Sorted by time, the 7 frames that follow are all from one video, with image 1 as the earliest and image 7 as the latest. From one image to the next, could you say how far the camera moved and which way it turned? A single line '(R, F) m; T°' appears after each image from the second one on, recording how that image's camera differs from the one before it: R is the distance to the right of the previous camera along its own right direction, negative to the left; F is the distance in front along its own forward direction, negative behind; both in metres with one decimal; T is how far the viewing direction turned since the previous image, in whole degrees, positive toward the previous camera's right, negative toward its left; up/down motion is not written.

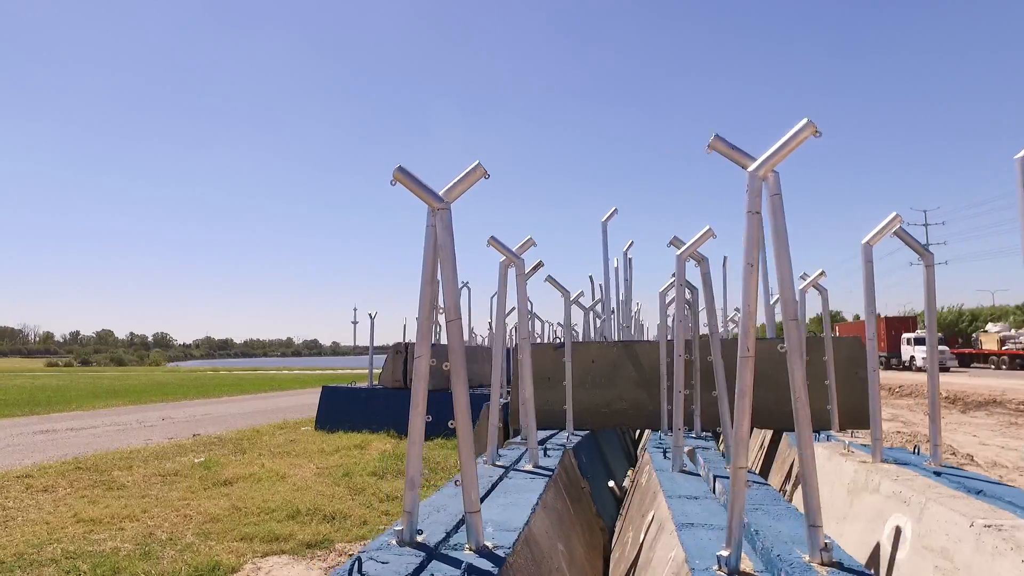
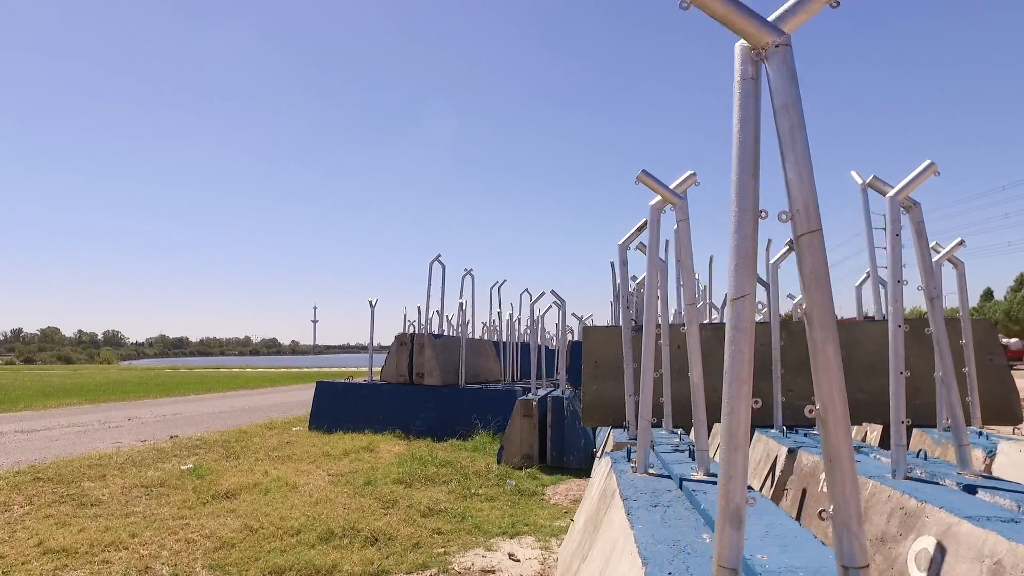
(-1.2, +1.3) m; +3°
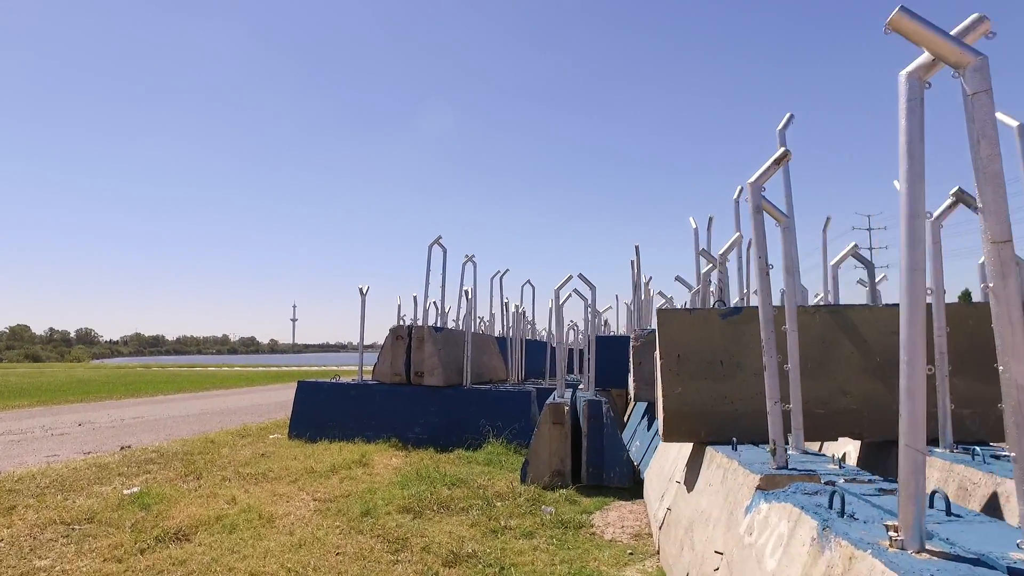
(-0.6, +1.7) m; +2°
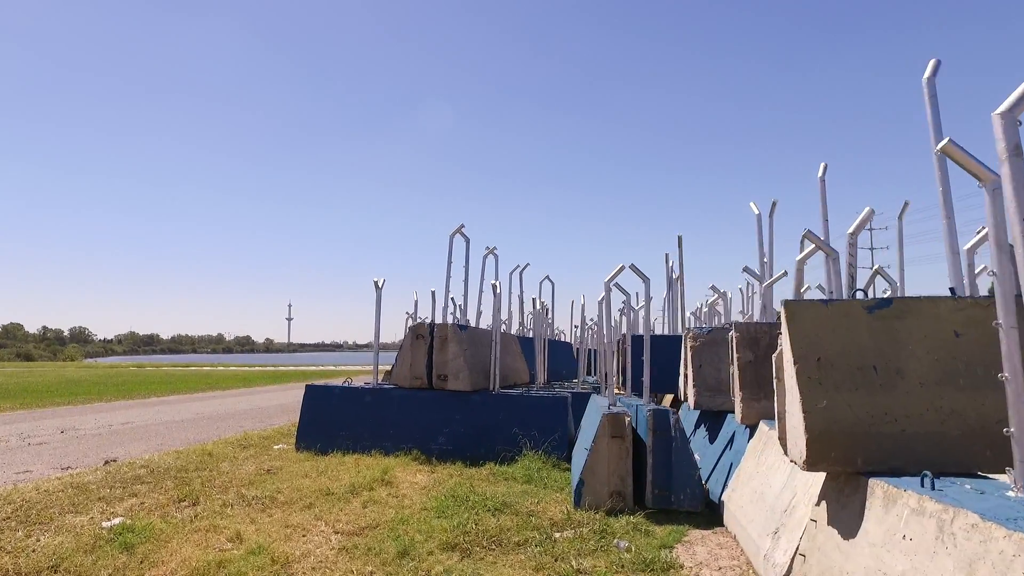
(-0.6, +1.1) m; 0°
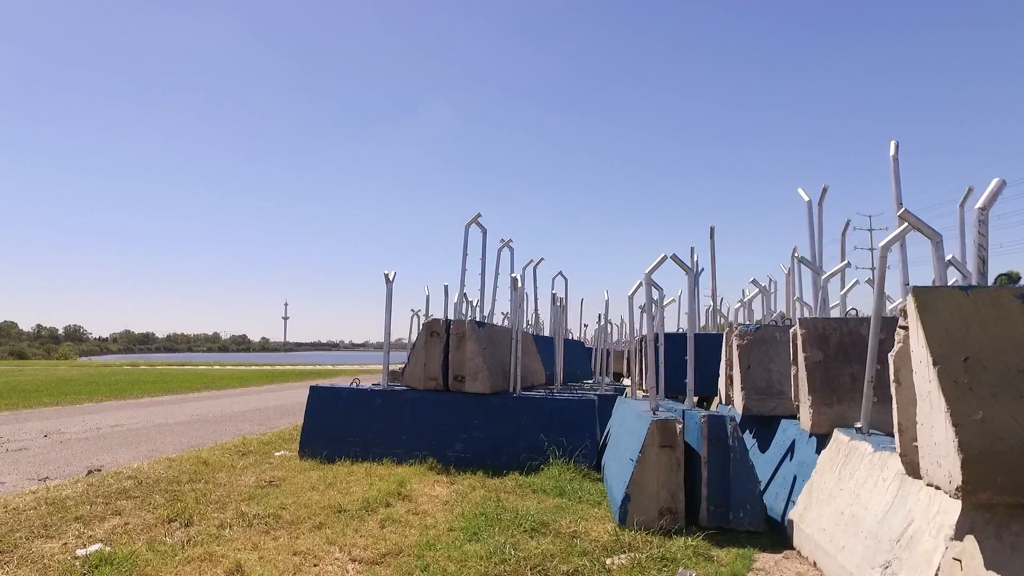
(-0.4, +0.8) m; 0°
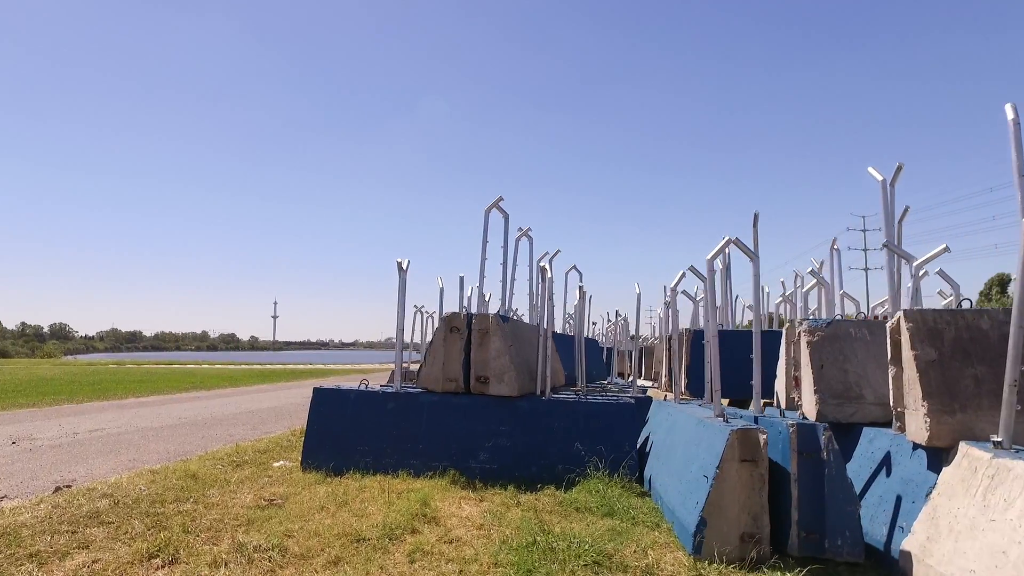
(-0.5, +1.0) m; +1°
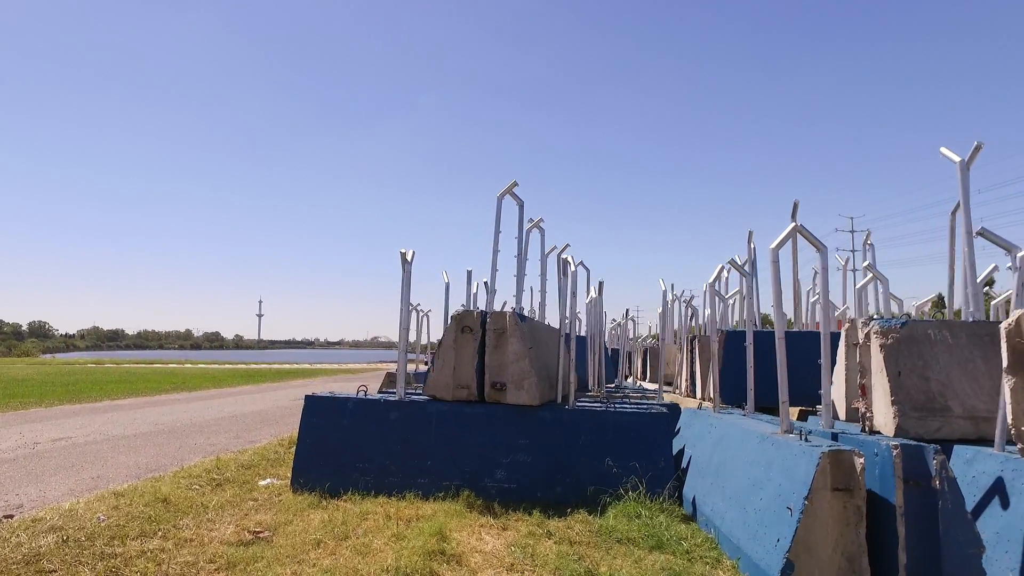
(-0.4, +0.9) m; +1°
